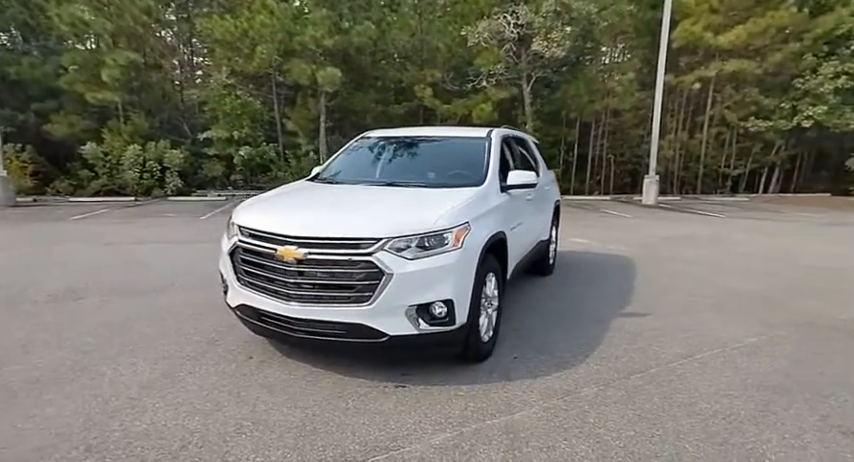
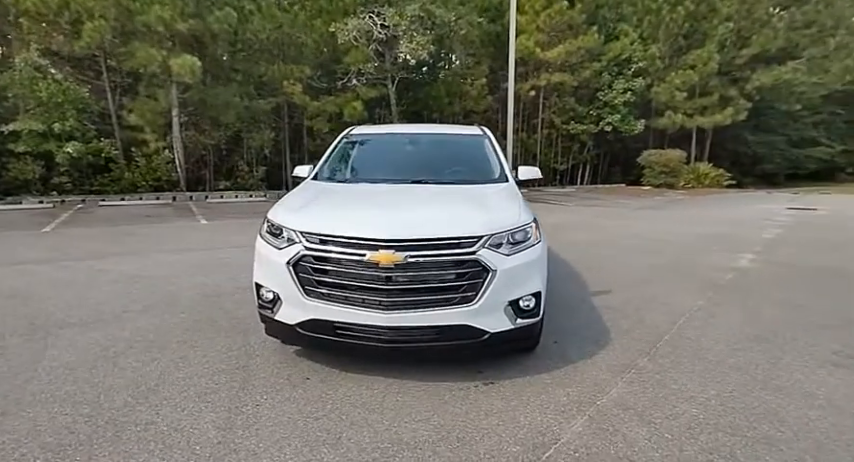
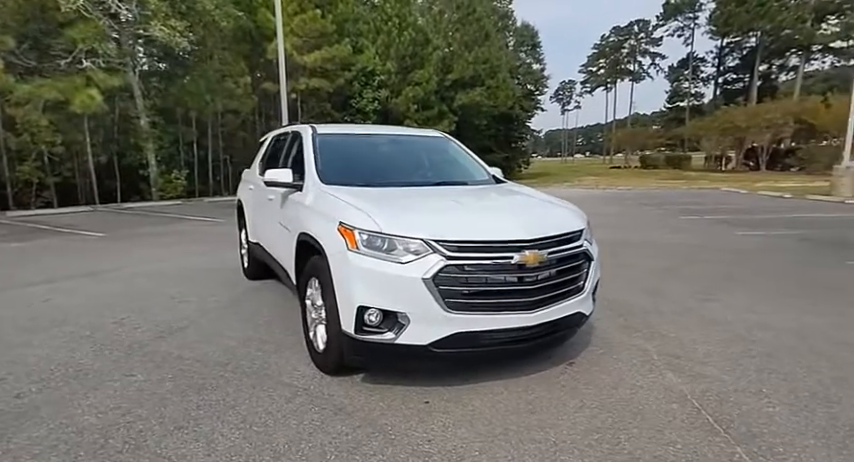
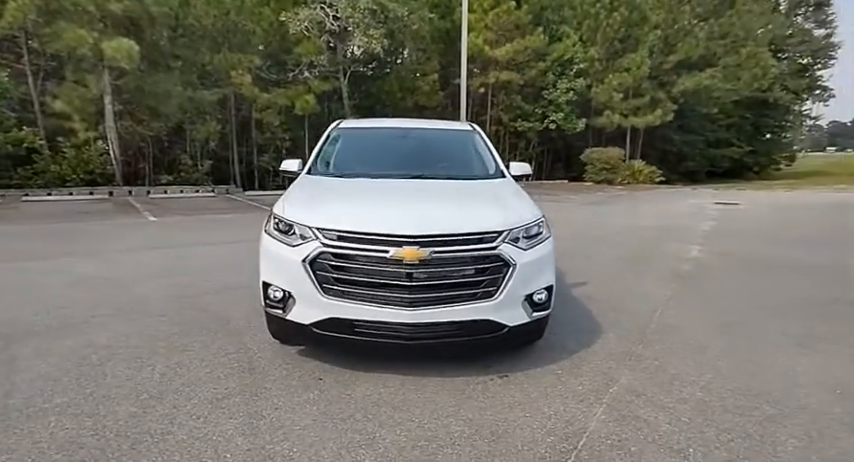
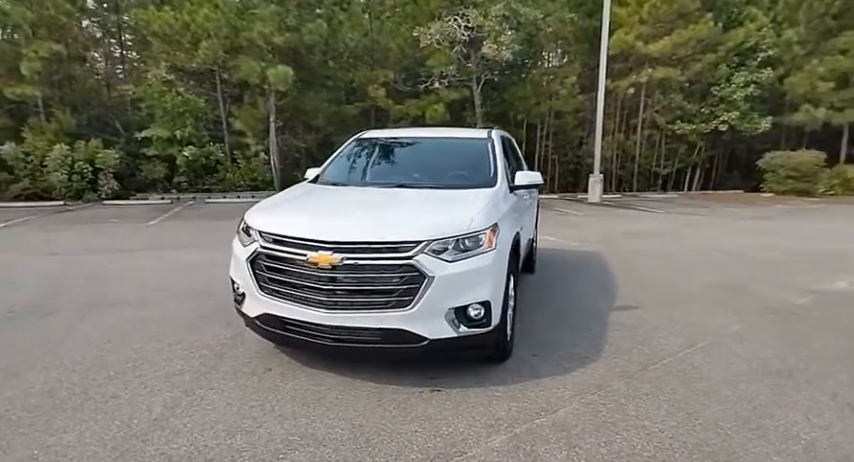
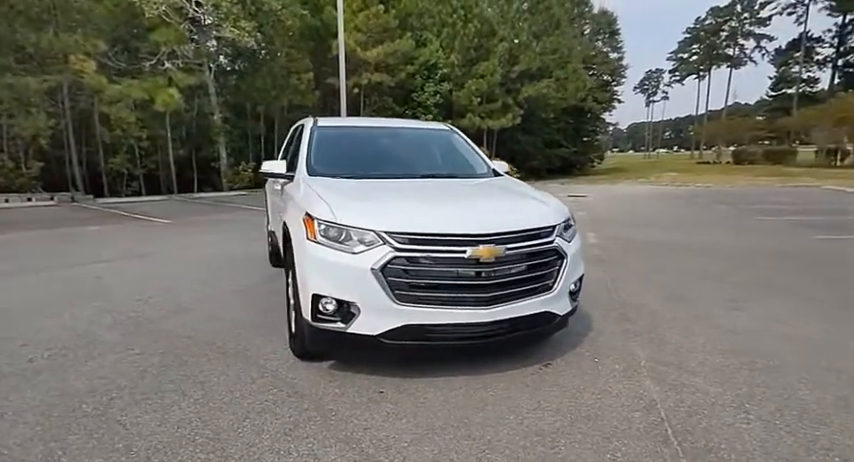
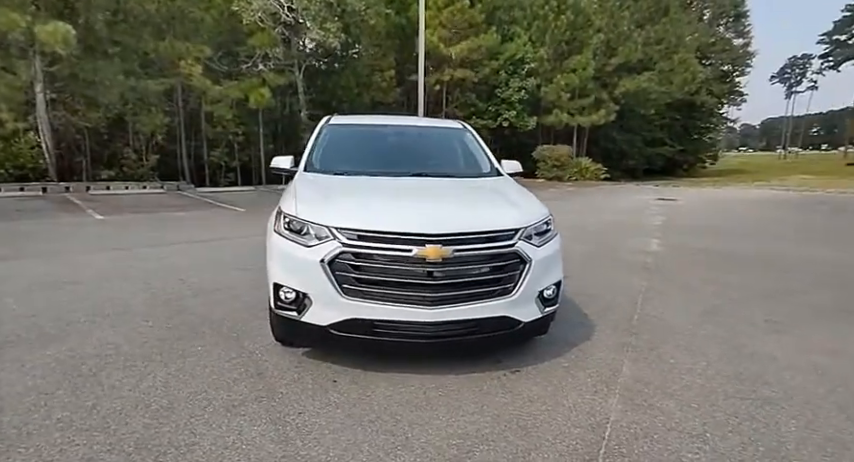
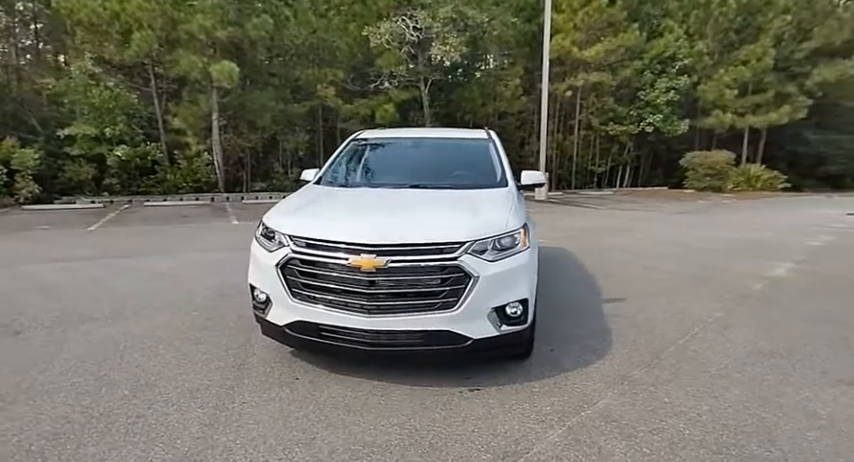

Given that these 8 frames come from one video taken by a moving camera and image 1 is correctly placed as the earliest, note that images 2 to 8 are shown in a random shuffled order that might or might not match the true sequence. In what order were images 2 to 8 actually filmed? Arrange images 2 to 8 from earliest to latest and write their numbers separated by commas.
5, 8, 2, 4, 7, 6, 3
